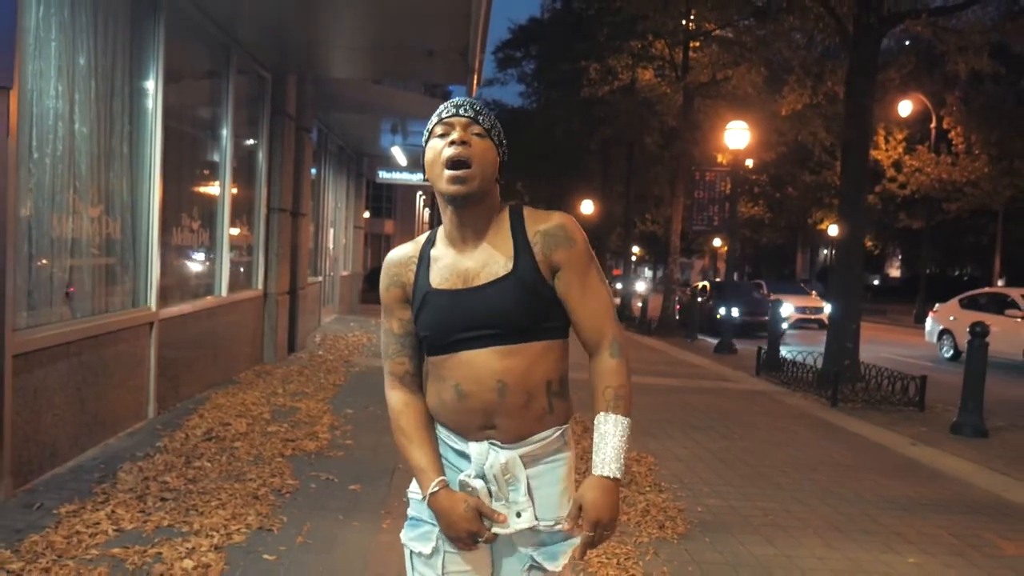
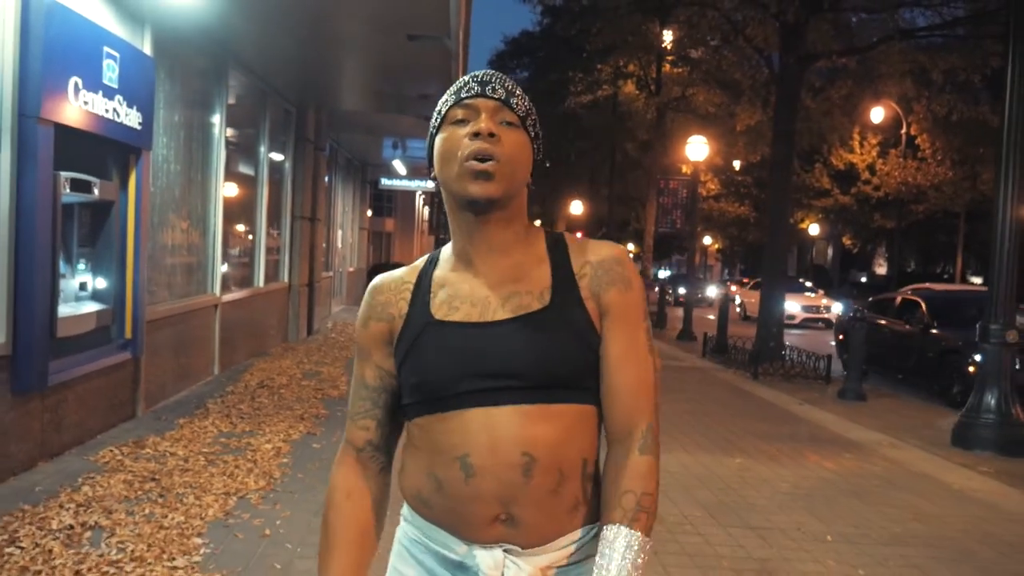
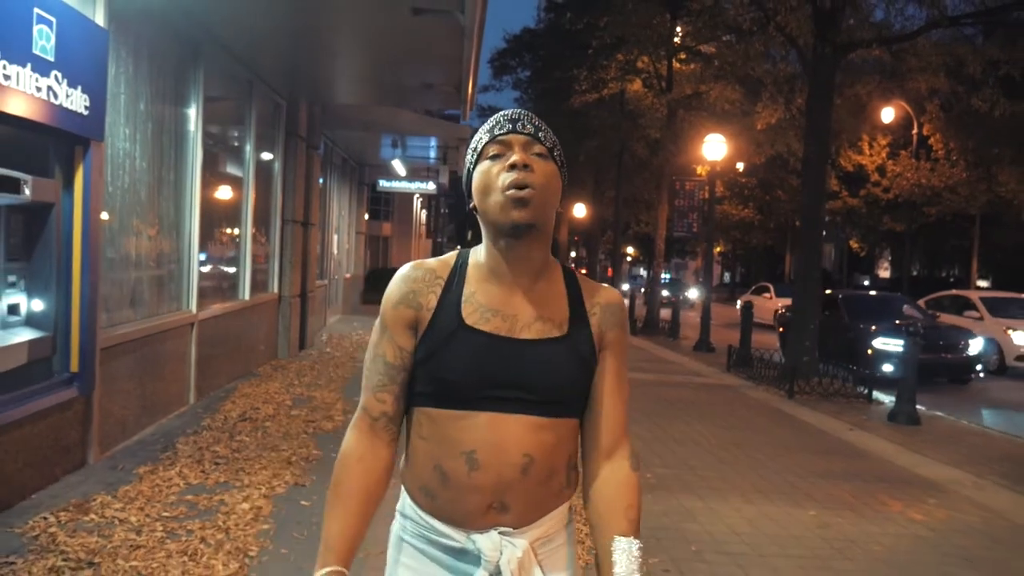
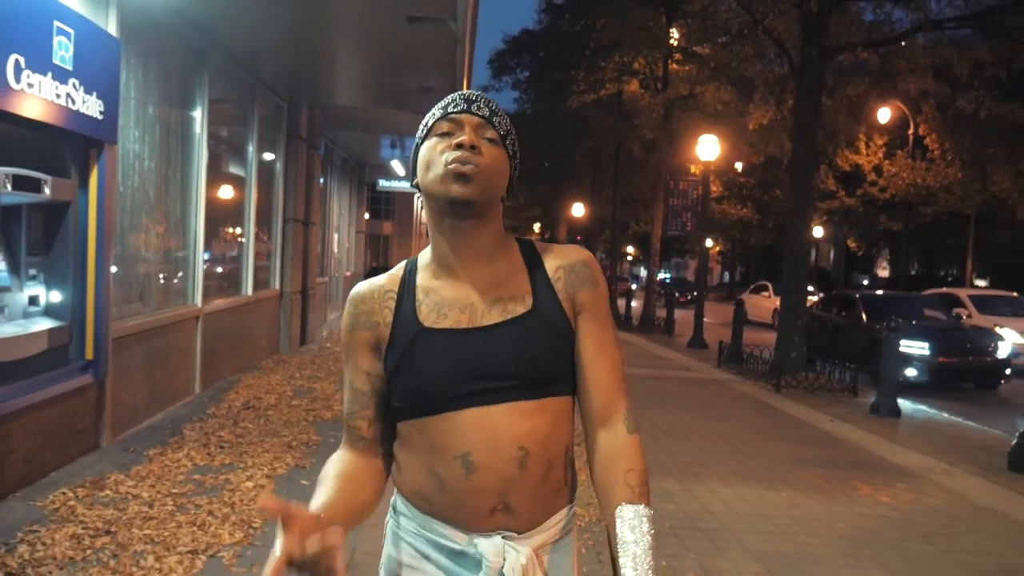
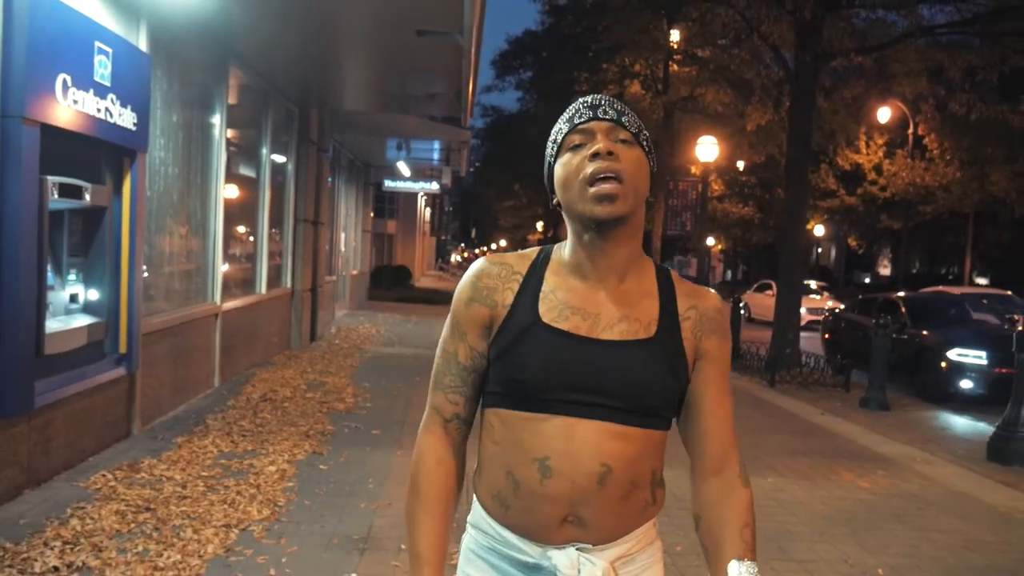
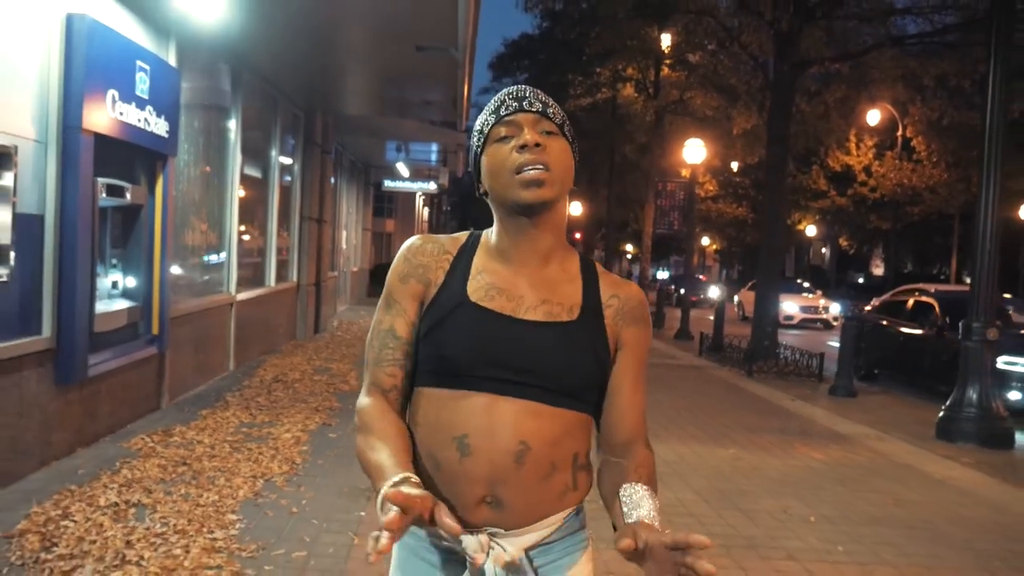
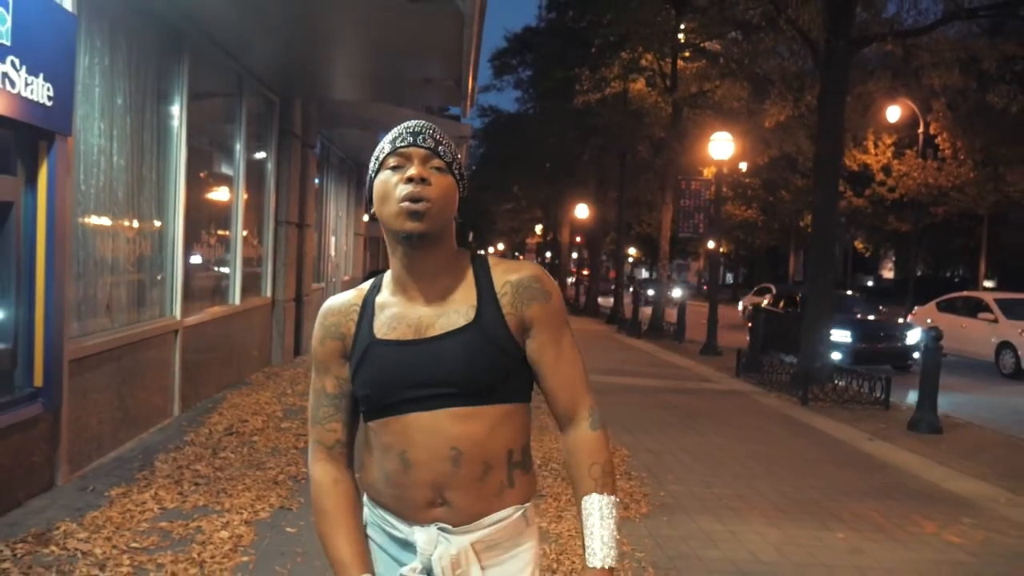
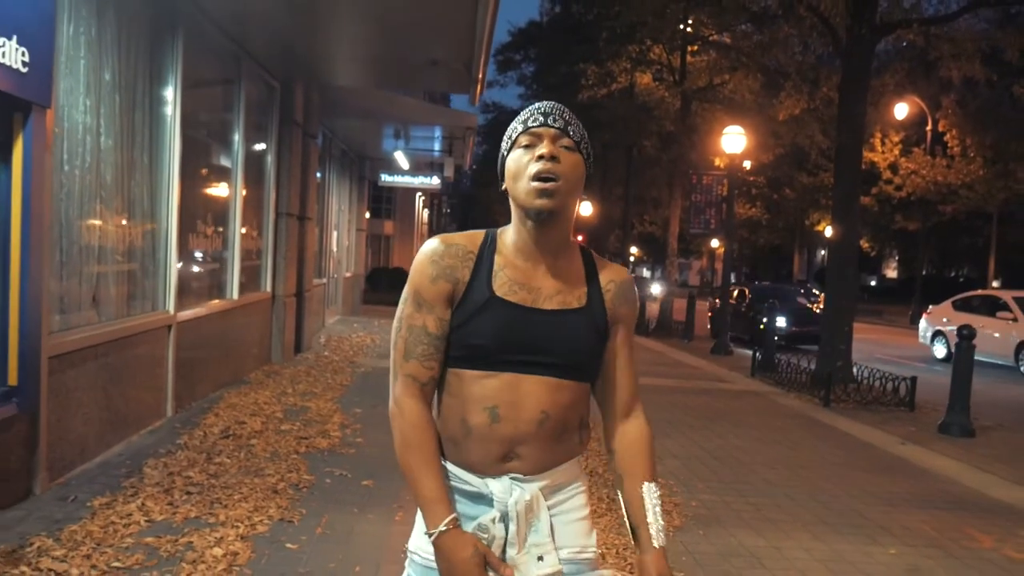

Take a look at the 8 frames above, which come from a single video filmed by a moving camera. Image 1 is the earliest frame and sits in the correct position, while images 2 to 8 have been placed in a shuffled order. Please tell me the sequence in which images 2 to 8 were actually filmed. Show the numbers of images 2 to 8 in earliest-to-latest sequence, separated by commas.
8, 7, 3, 4, 5, 2, 6
